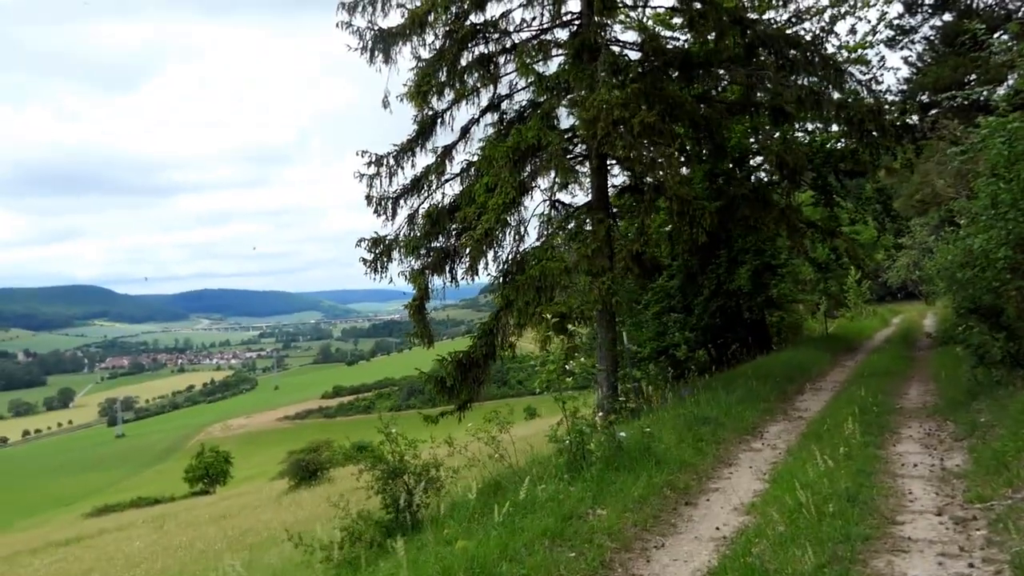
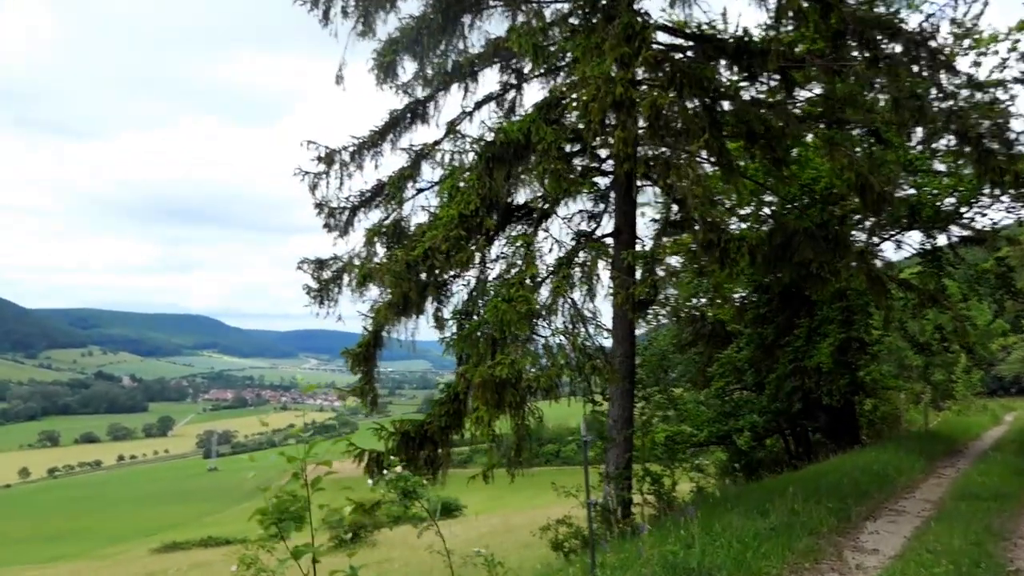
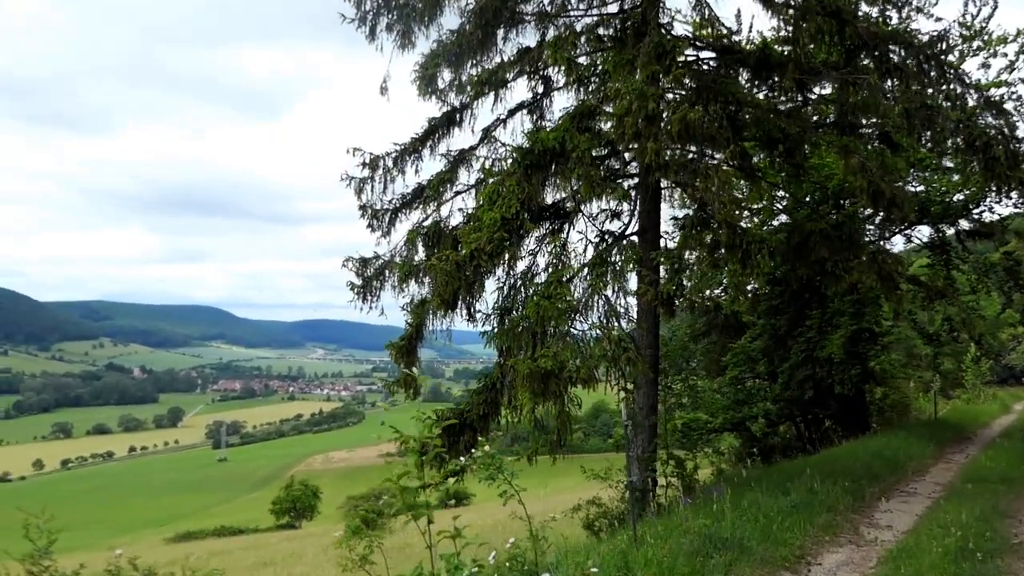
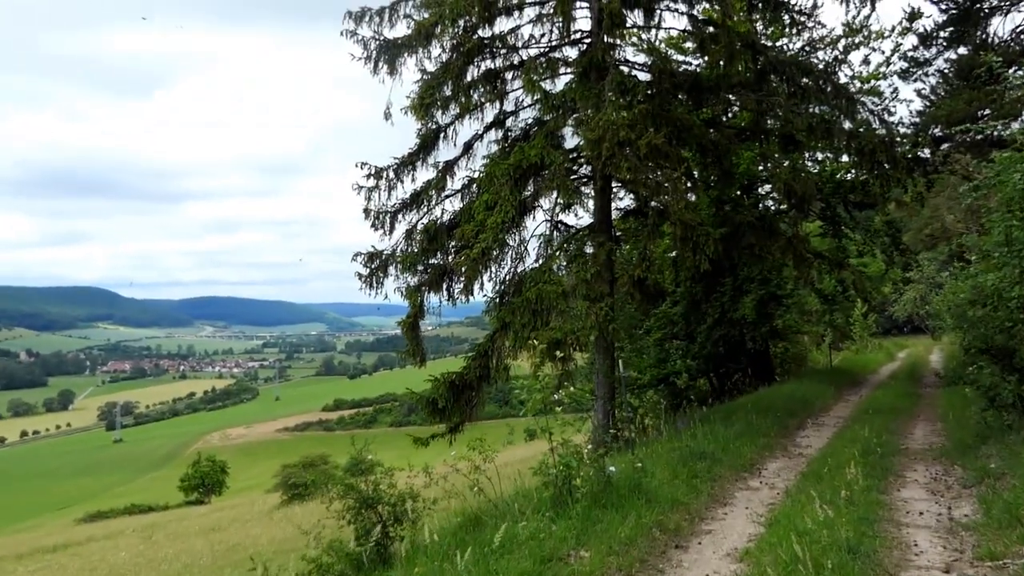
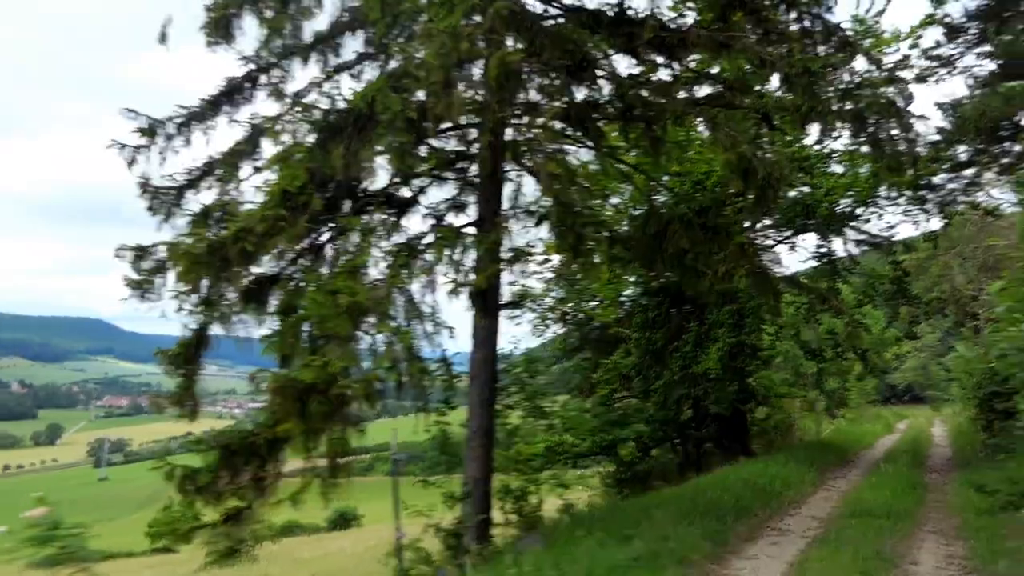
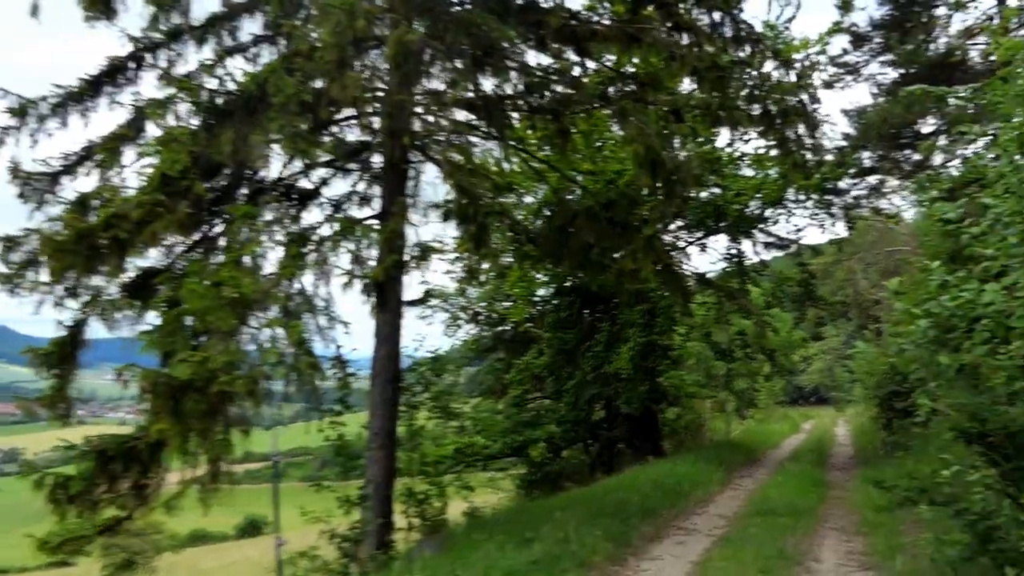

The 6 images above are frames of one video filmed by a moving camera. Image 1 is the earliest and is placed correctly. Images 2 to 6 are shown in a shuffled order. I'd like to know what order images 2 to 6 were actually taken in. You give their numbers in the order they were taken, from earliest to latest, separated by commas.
4, 3, 2, 5, 6
